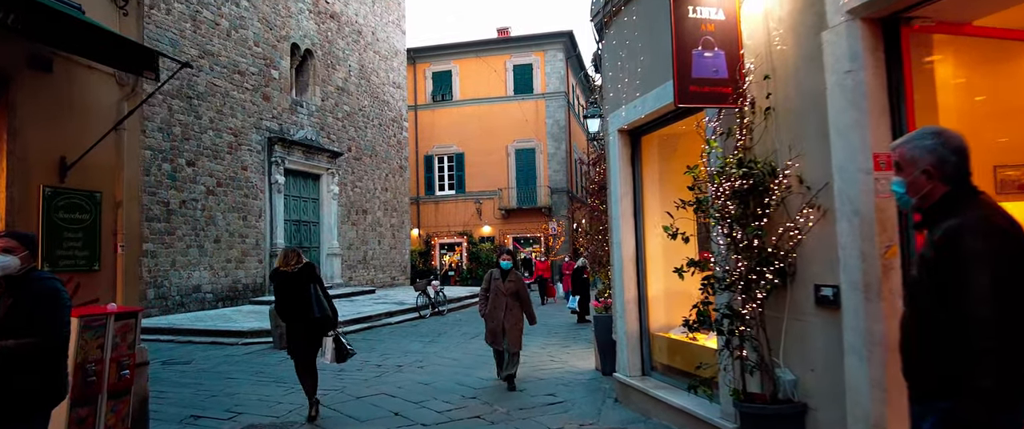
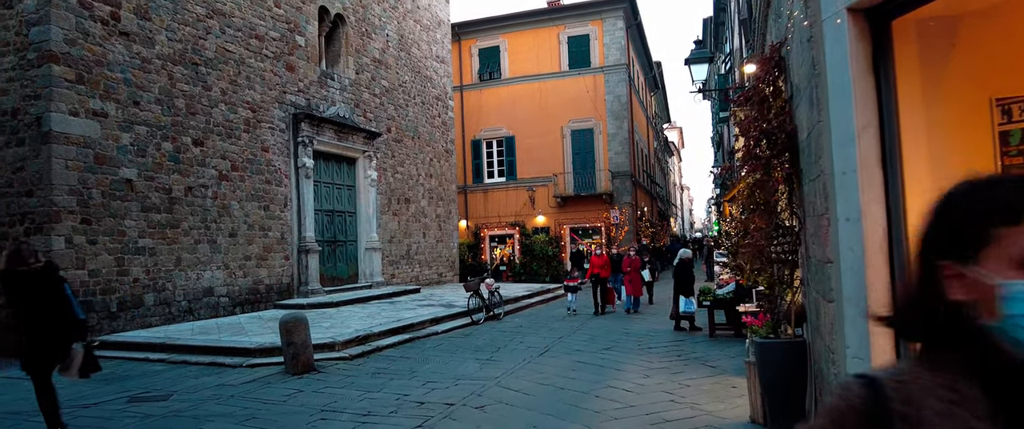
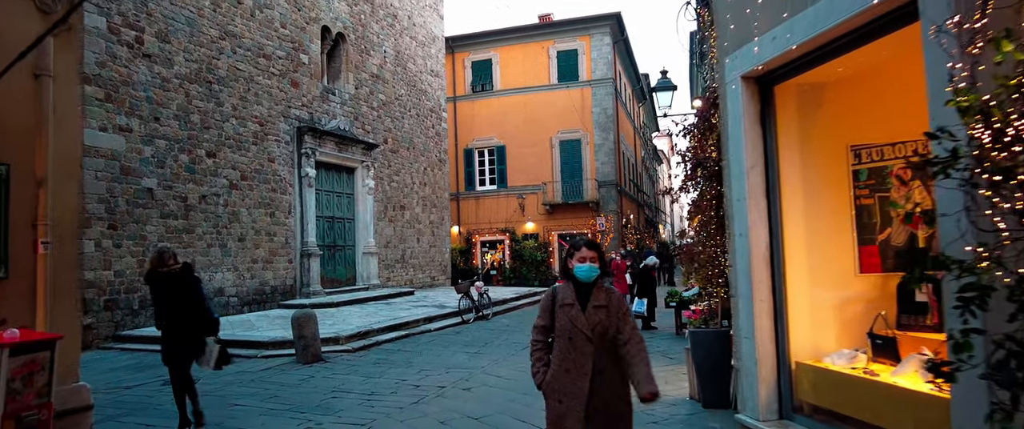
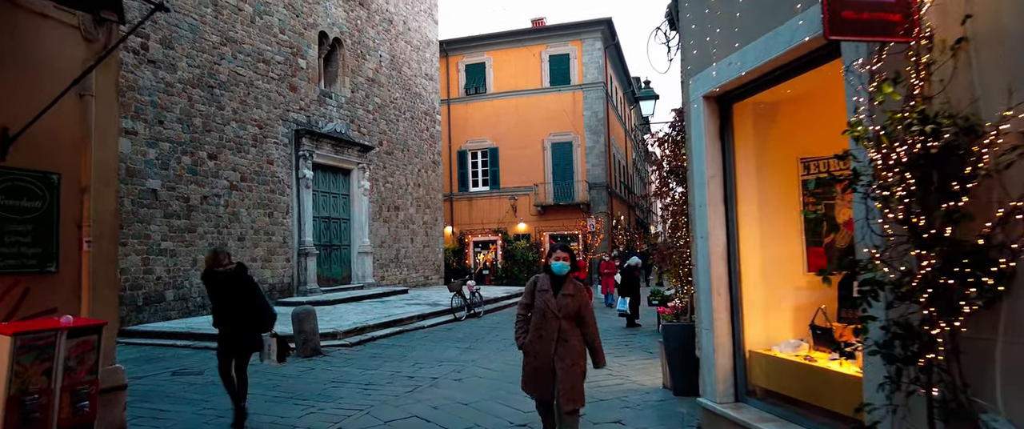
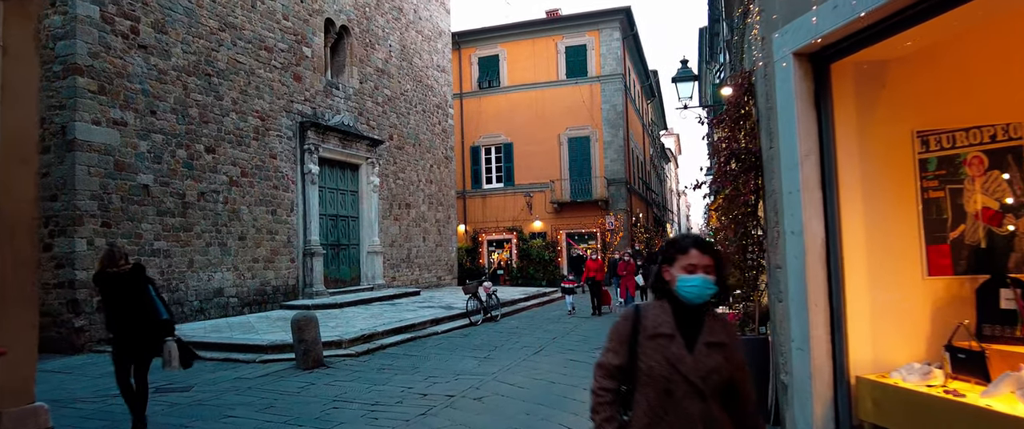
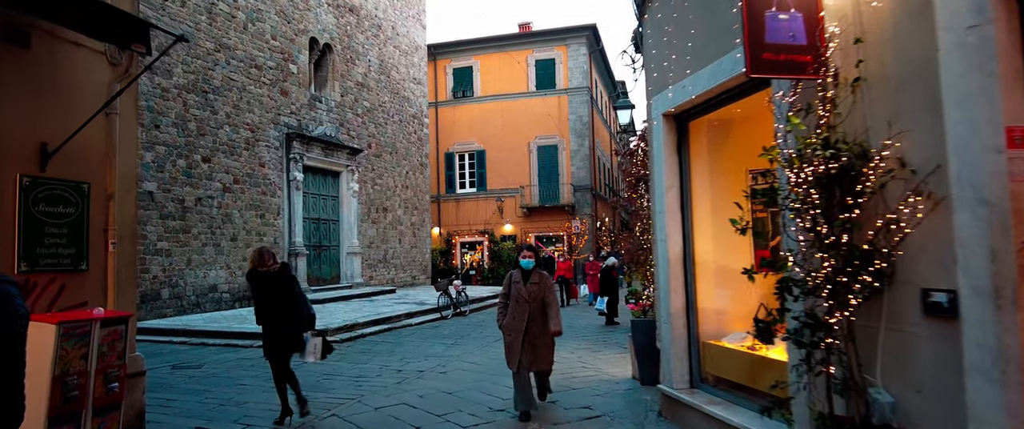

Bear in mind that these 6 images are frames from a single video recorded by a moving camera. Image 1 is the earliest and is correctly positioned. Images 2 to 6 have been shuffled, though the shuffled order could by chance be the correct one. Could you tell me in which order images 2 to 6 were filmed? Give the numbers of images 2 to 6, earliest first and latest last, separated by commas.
6, 4, 3, 5, 2
